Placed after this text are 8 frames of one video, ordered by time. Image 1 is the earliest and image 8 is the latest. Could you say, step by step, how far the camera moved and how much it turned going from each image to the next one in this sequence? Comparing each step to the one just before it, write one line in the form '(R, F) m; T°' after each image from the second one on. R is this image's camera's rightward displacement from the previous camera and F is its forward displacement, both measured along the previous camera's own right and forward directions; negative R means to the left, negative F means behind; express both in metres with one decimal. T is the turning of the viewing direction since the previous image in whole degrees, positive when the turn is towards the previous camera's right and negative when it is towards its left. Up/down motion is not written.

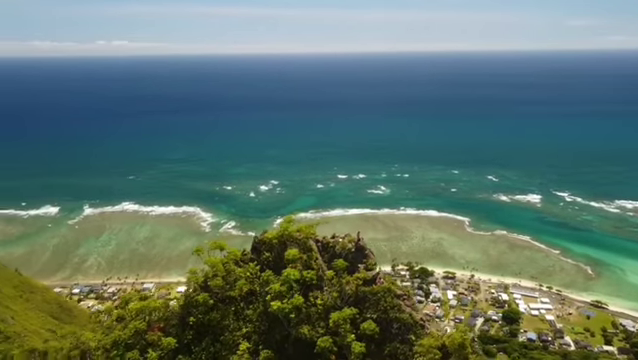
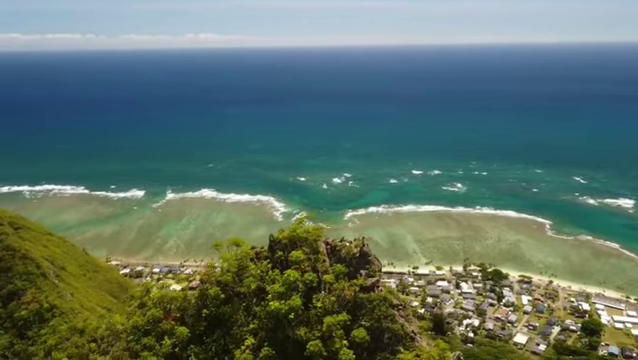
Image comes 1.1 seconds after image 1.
(+0.8, 0.0) m; -9°
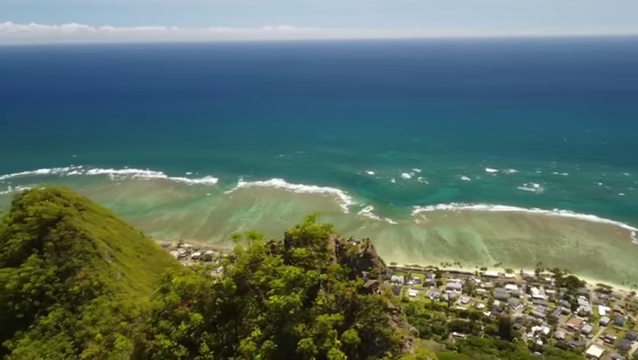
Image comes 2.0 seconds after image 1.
(+0.8, 0.0) m; -8°
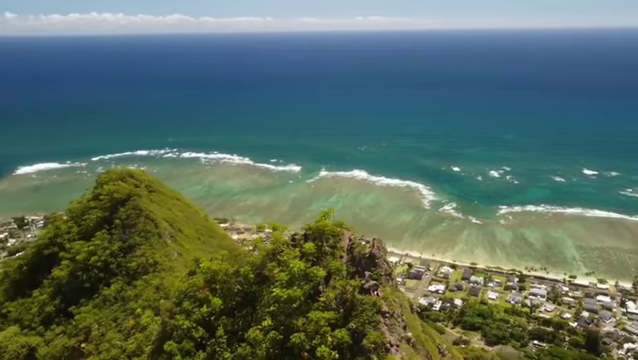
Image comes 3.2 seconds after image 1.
(+0.9, +0.1) m; -10°
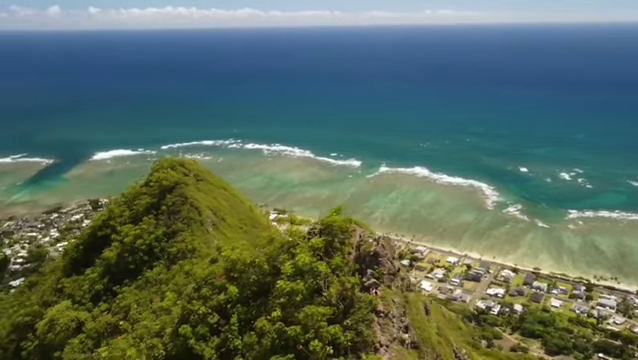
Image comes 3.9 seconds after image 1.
(+0.7, 0.0) m; -7°
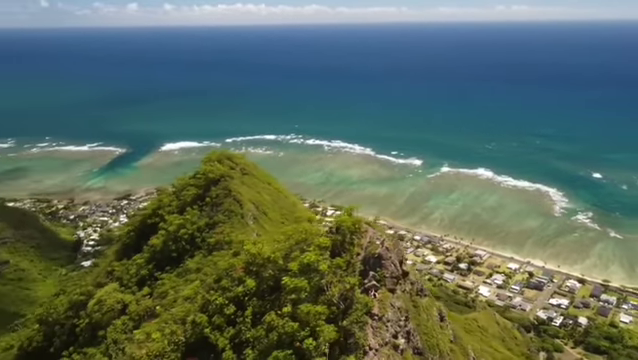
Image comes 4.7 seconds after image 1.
(+0.6, 0.0) m; -7°
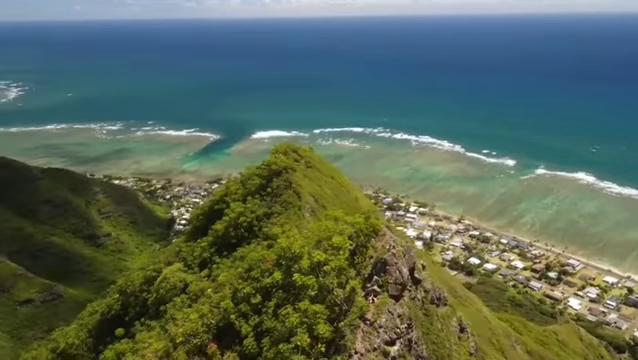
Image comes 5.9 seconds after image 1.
(+0.9, 0.0) m; -10°
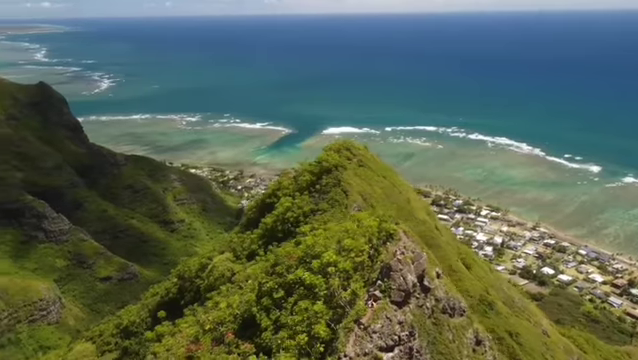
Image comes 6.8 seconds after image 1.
(+0.7, 0.0) m; -8°
